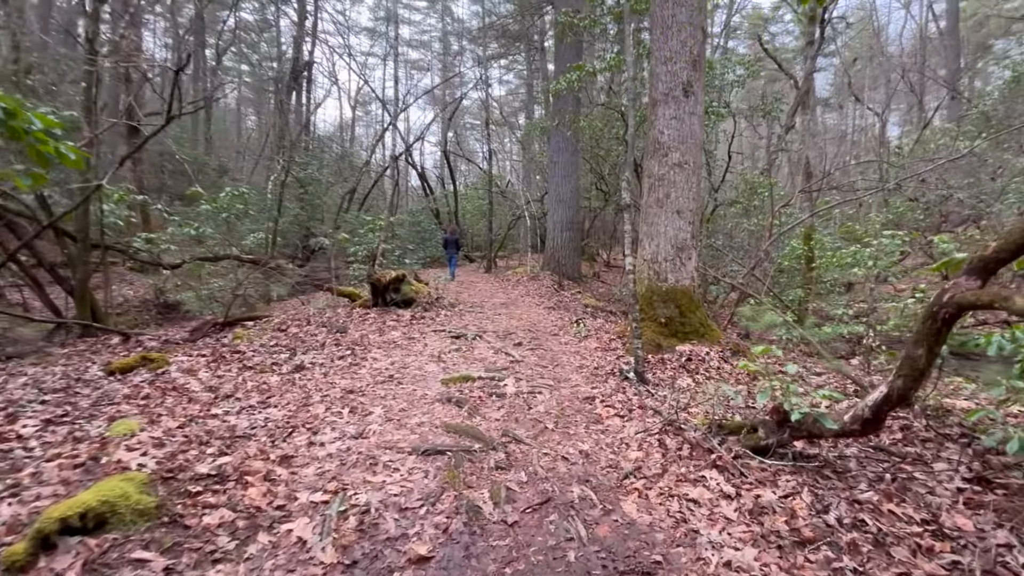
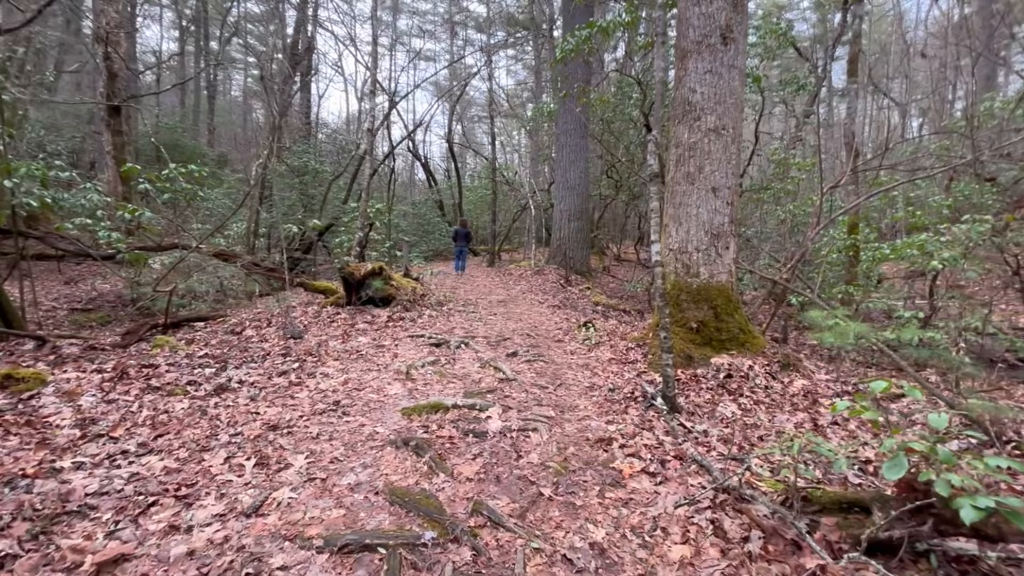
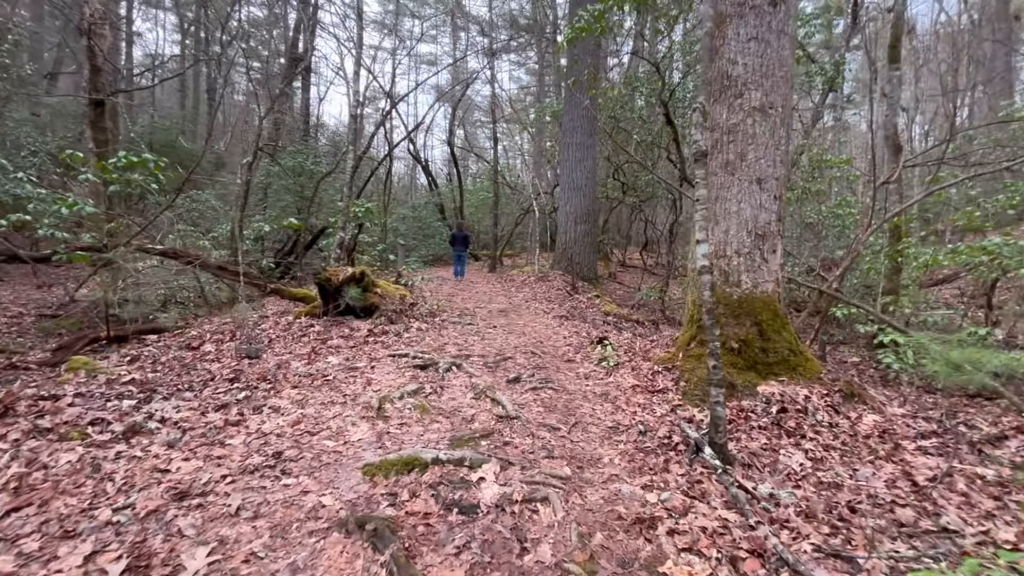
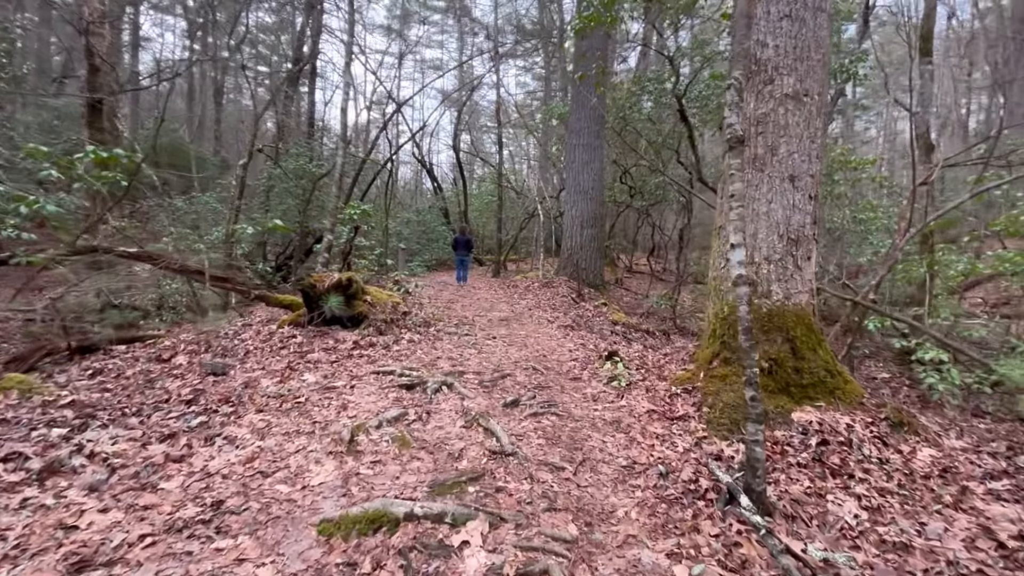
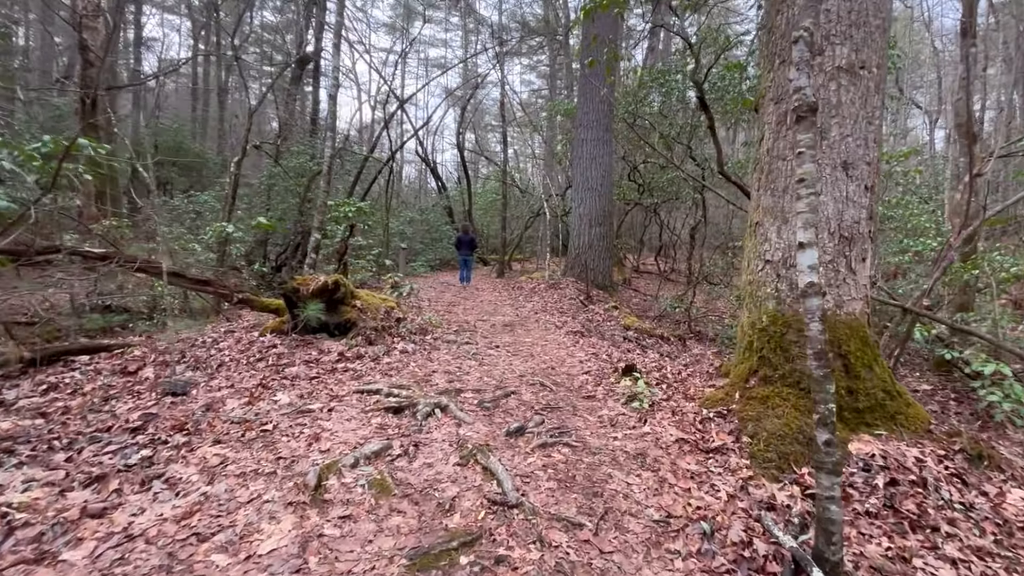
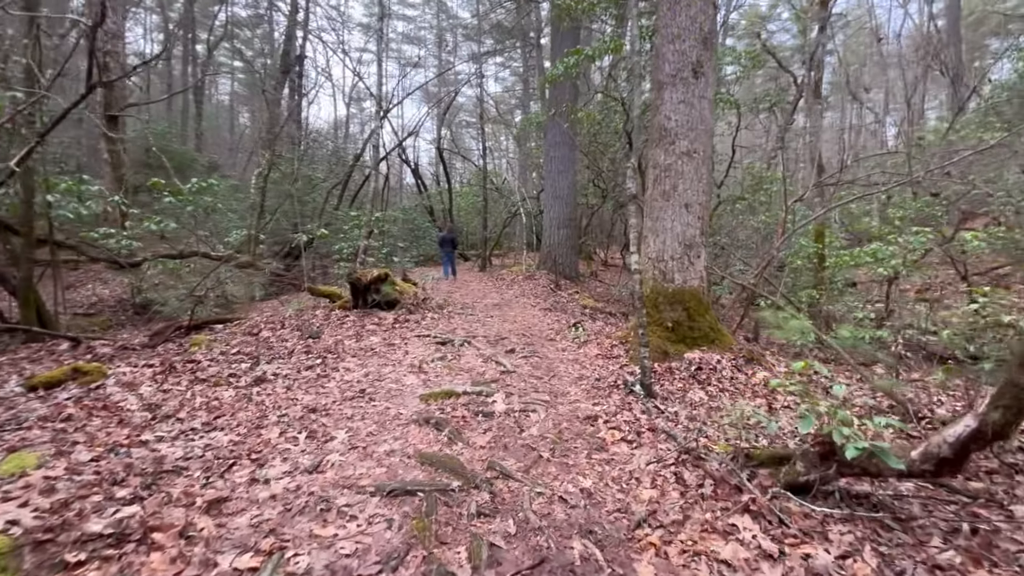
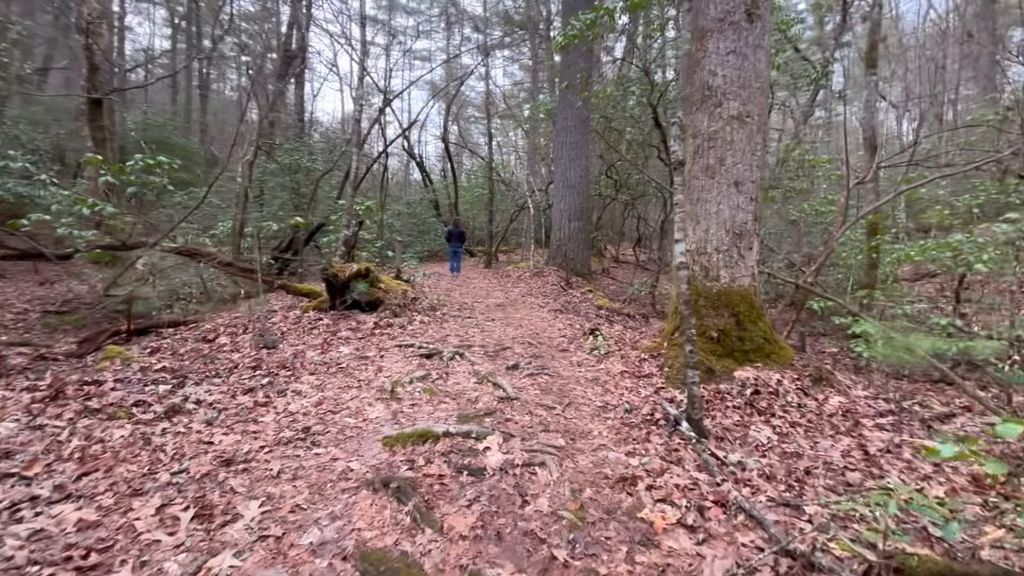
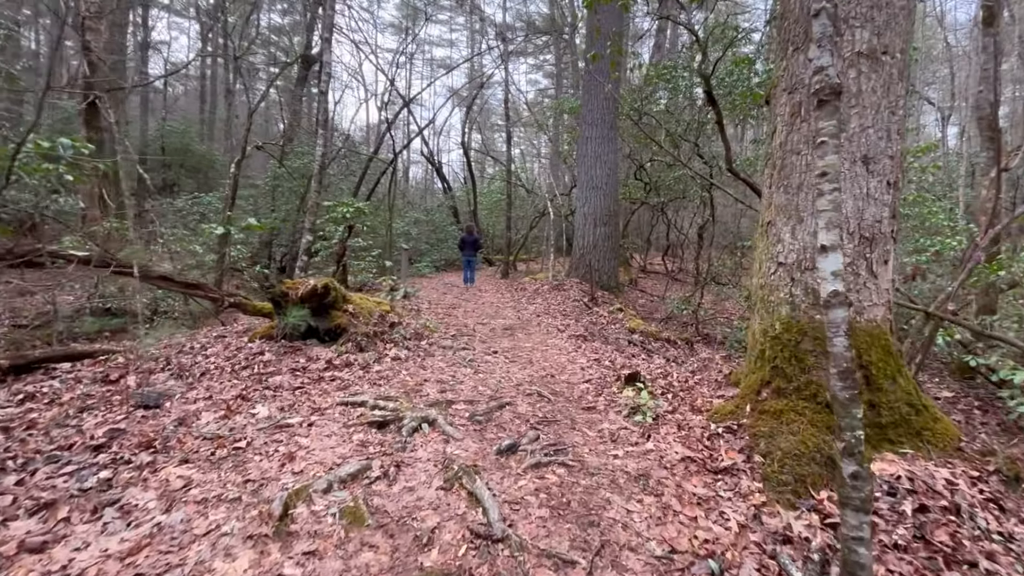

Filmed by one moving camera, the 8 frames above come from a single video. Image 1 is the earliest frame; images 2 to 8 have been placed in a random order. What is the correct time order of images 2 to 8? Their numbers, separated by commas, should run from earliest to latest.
6, 2, 7, 3, 4, 5, 8
